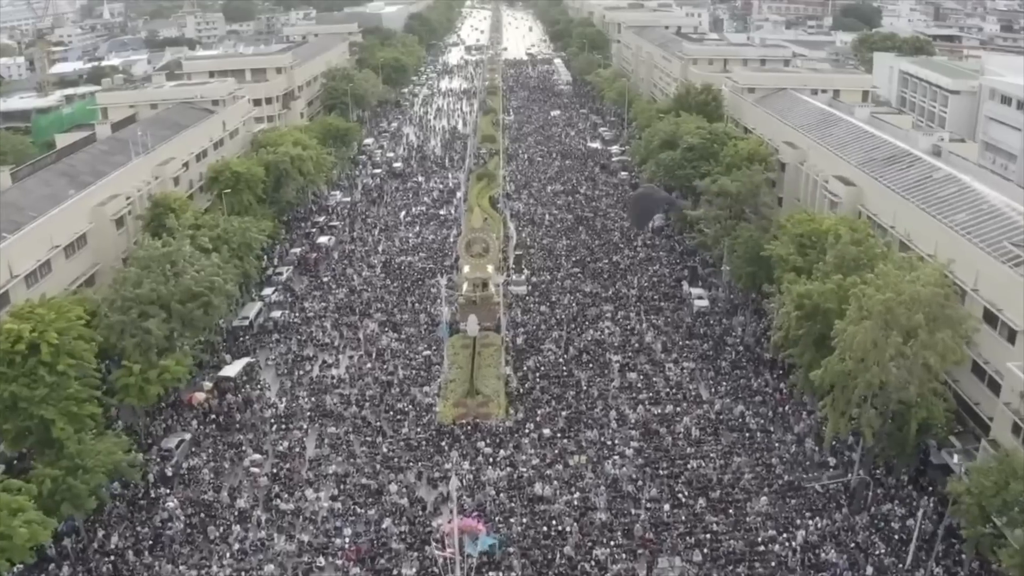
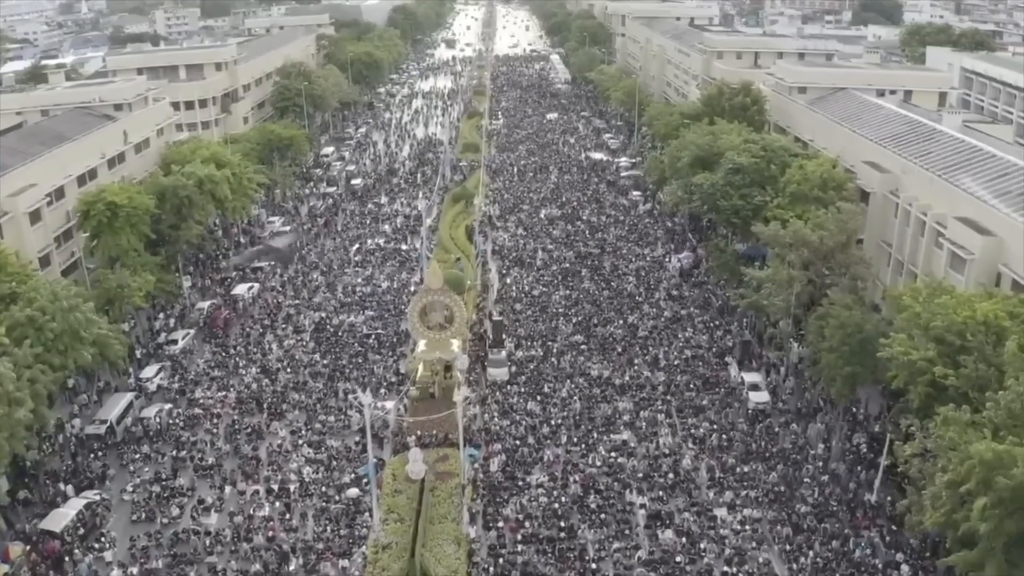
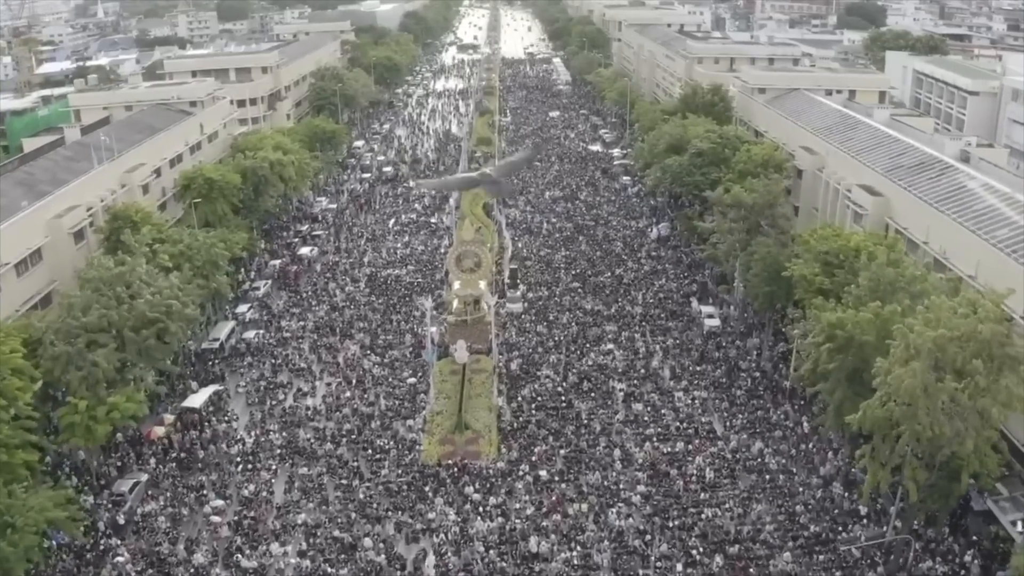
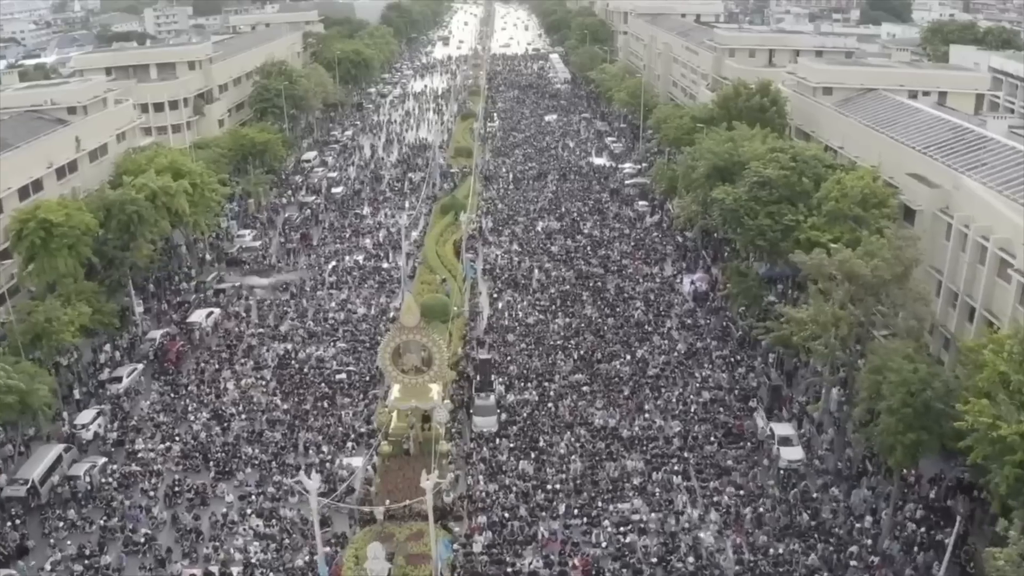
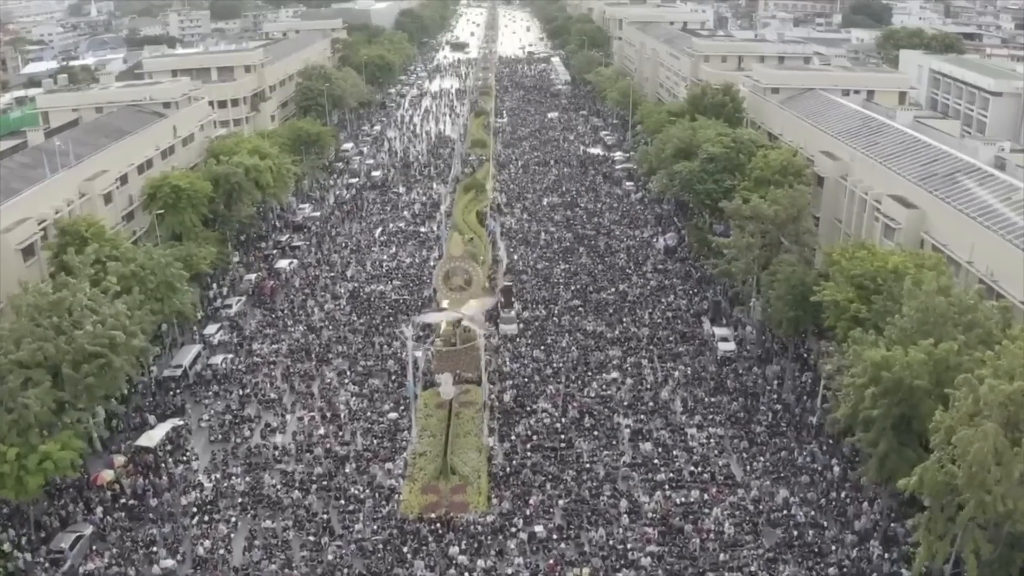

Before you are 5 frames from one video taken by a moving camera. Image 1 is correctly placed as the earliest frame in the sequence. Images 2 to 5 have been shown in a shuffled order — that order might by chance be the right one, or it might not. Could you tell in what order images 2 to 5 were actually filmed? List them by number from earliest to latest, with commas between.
3, 5, 2, 4
